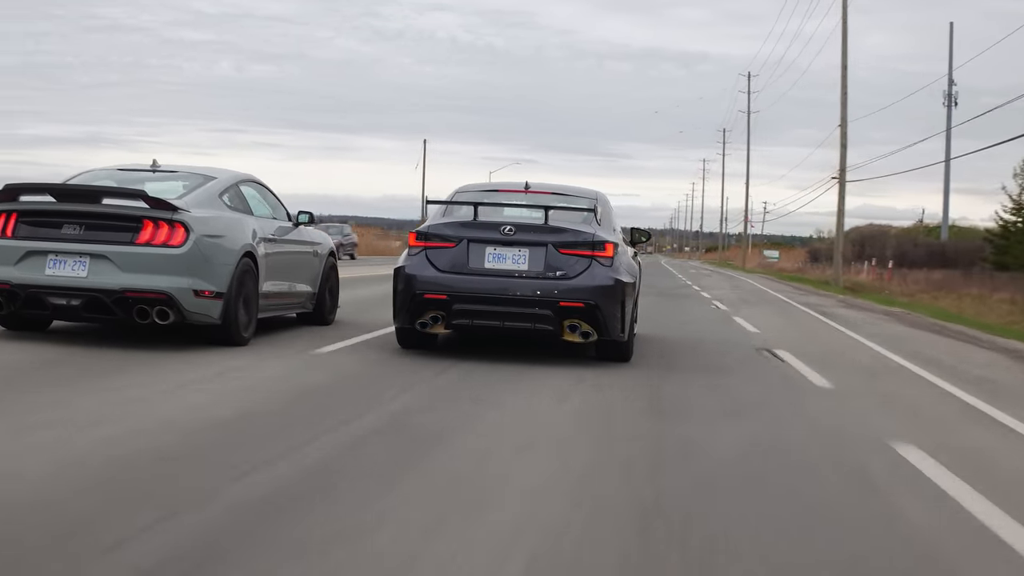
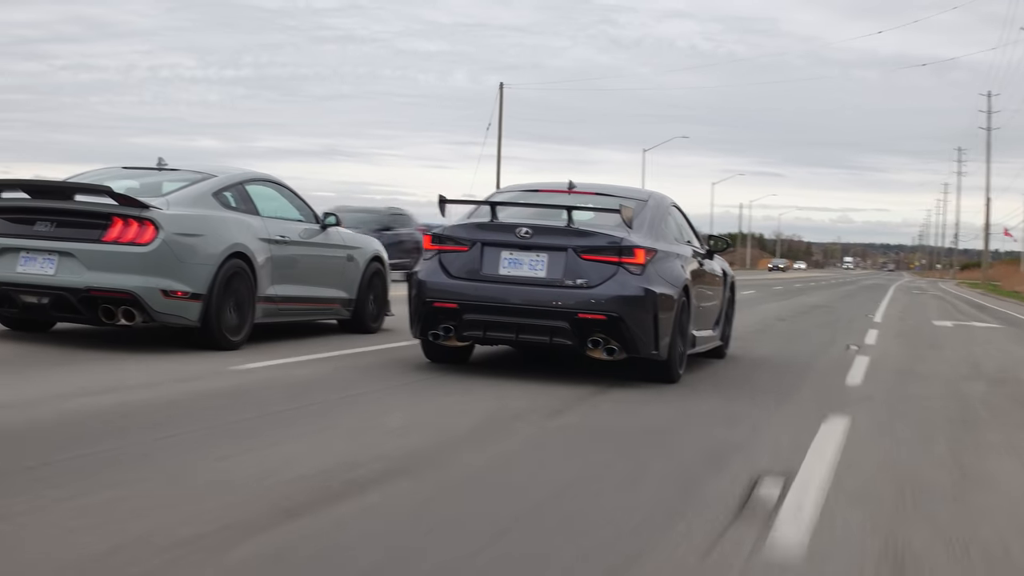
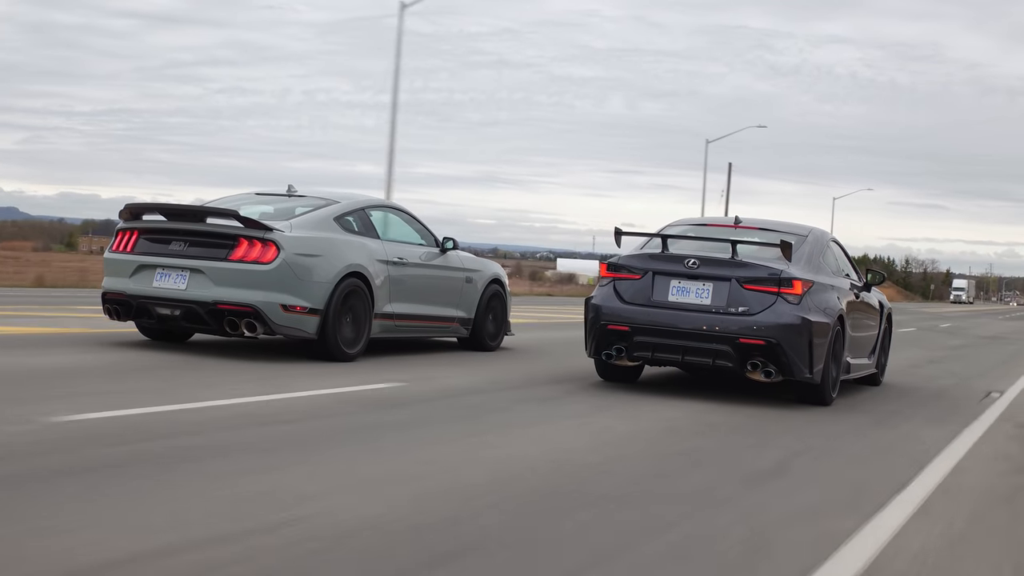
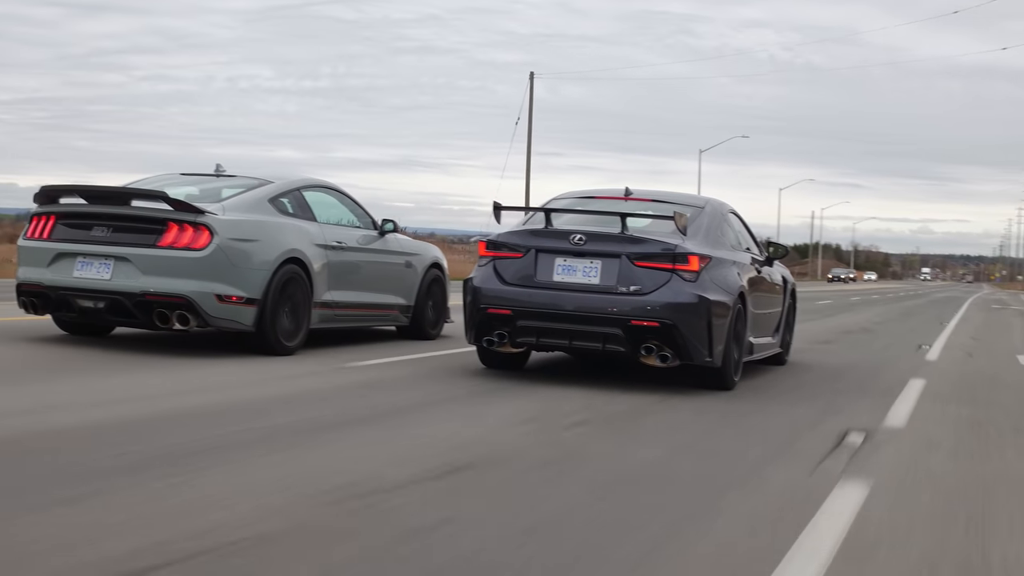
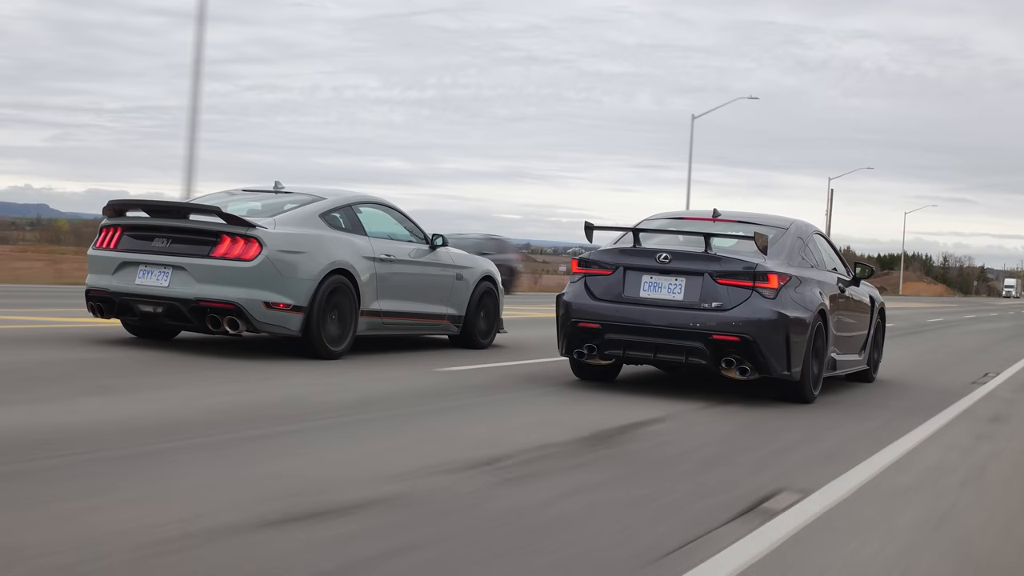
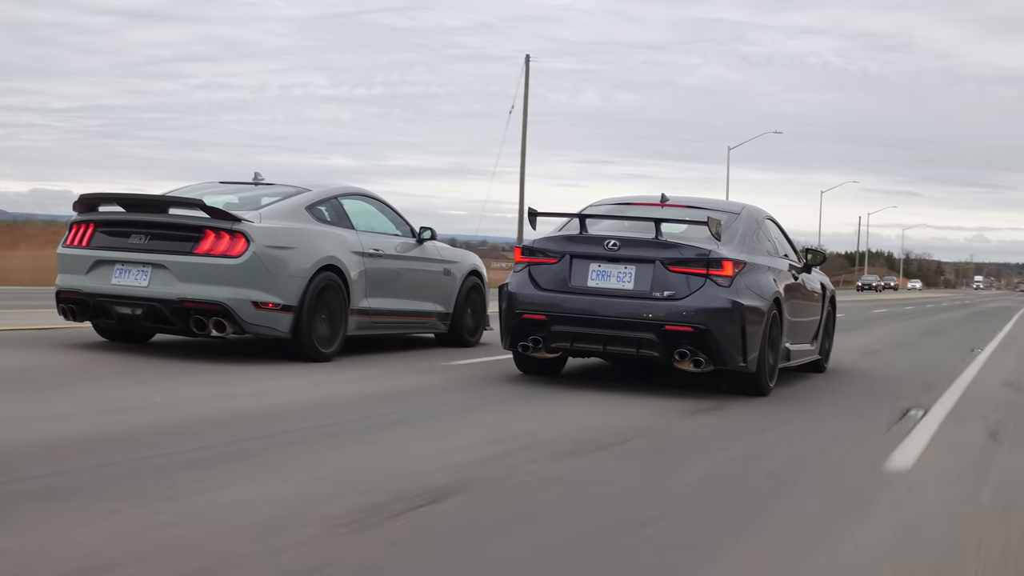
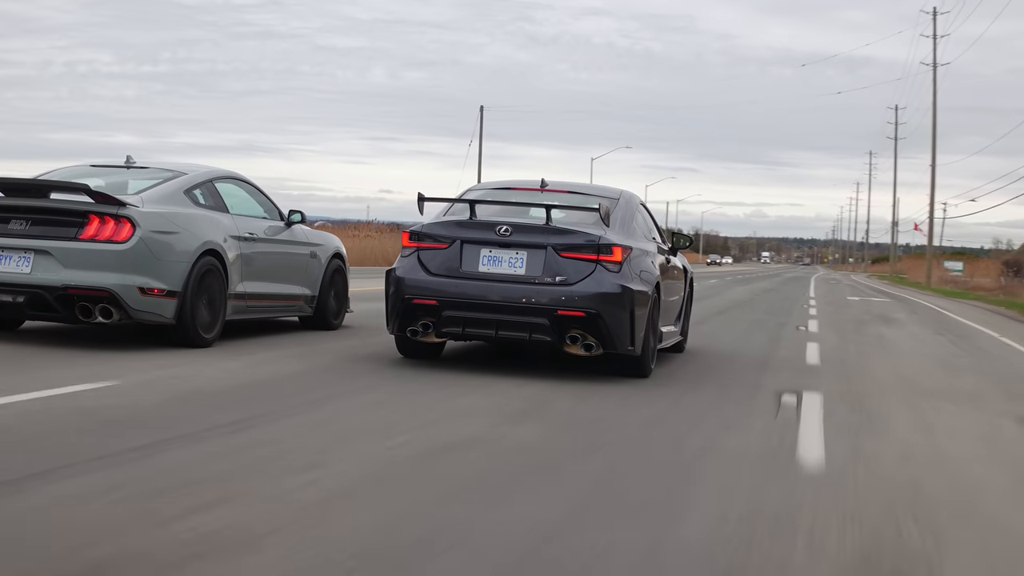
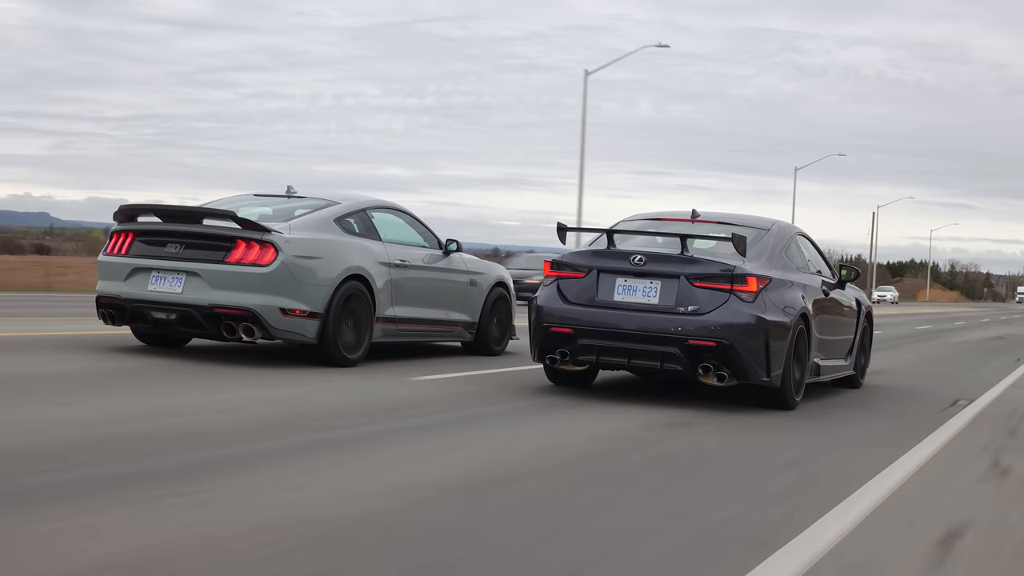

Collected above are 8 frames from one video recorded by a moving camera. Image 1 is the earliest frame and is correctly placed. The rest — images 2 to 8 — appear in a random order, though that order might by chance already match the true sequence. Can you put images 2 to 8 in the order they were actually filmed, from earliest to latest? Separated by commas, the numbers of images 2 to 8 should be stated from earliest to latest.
7, 2, 4, 6, 8, 5, 3
